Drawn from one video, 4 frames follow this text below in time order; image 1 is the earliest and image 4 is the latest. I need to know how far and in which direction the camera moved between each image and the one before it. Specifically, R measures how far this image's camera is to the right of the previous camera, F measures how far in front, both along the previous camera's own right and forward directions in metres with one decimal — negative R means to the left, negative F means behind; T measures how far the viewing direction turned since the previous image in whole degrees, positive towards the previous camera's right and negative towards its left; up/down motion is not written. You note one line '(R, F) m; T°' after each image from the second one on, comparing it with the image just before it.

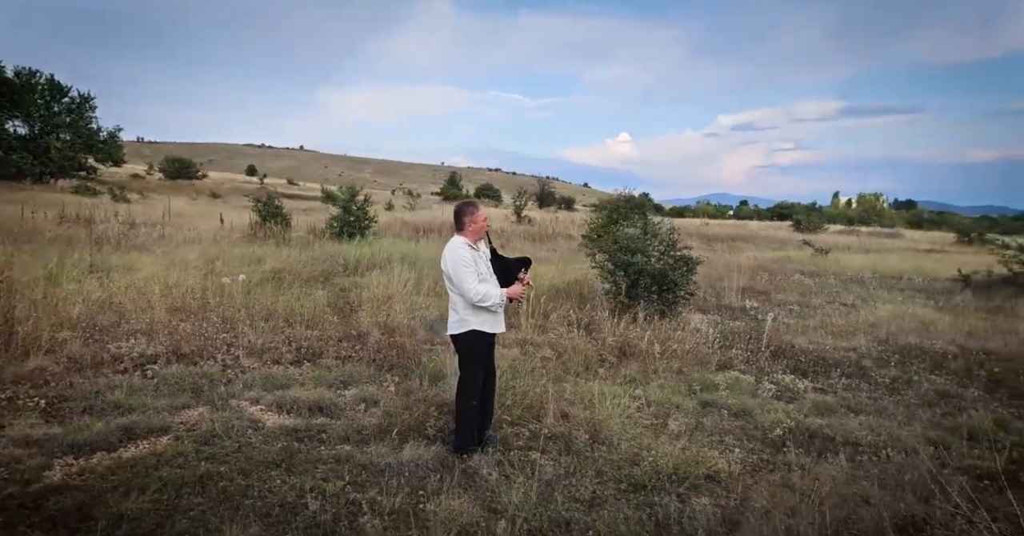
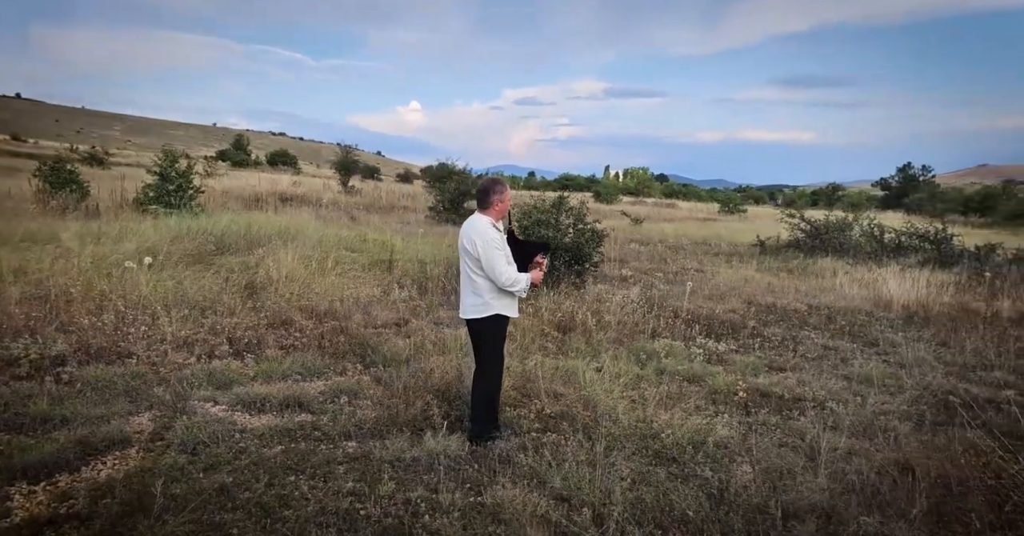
(-1.1, +0.2) m; +14°
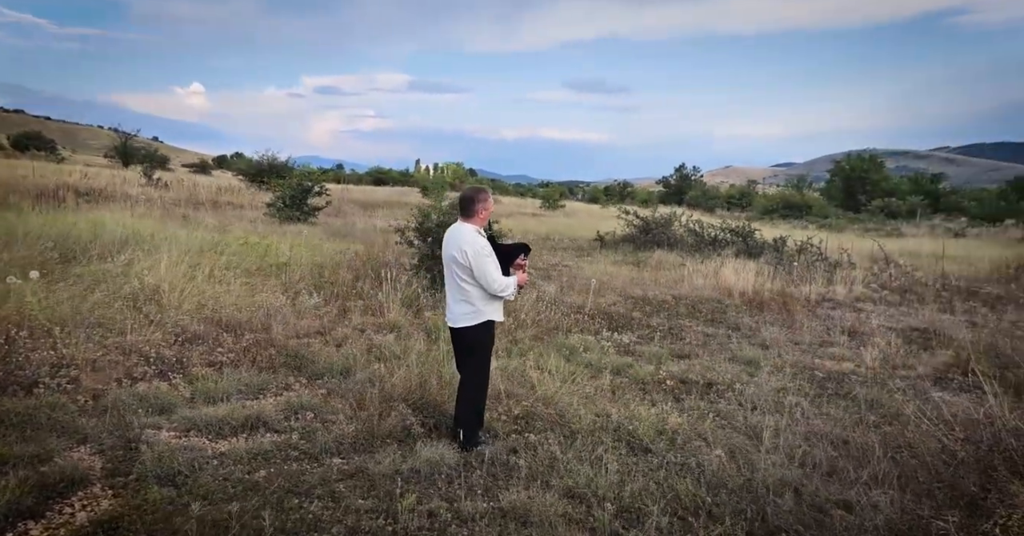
(-0.9, -0.1) m; +13°
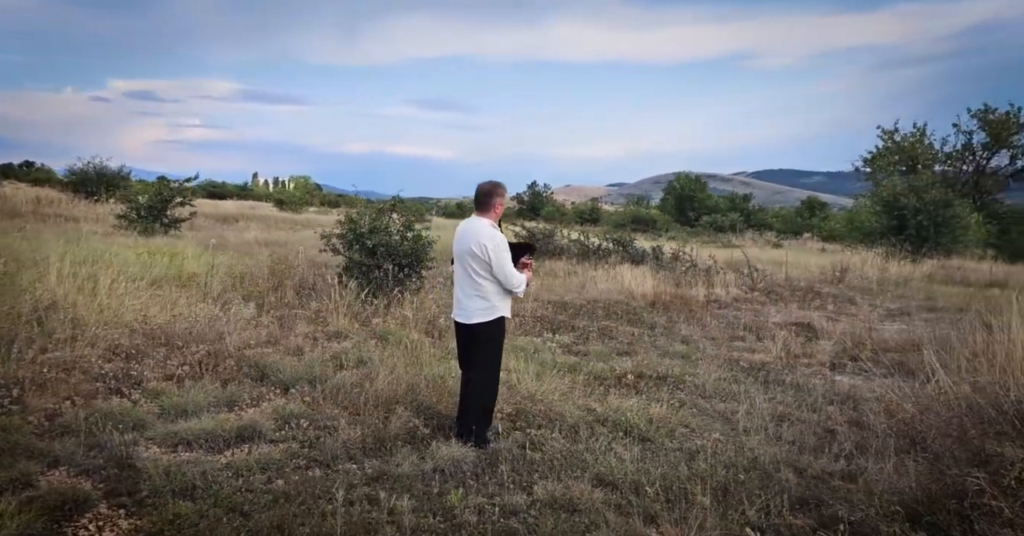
(-0.8, 0.0) m; +10°
